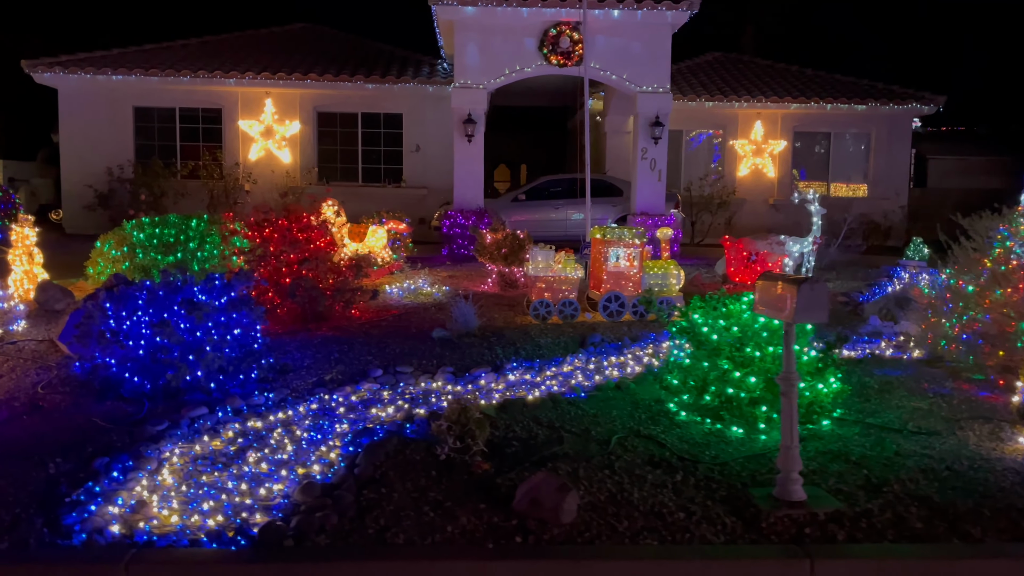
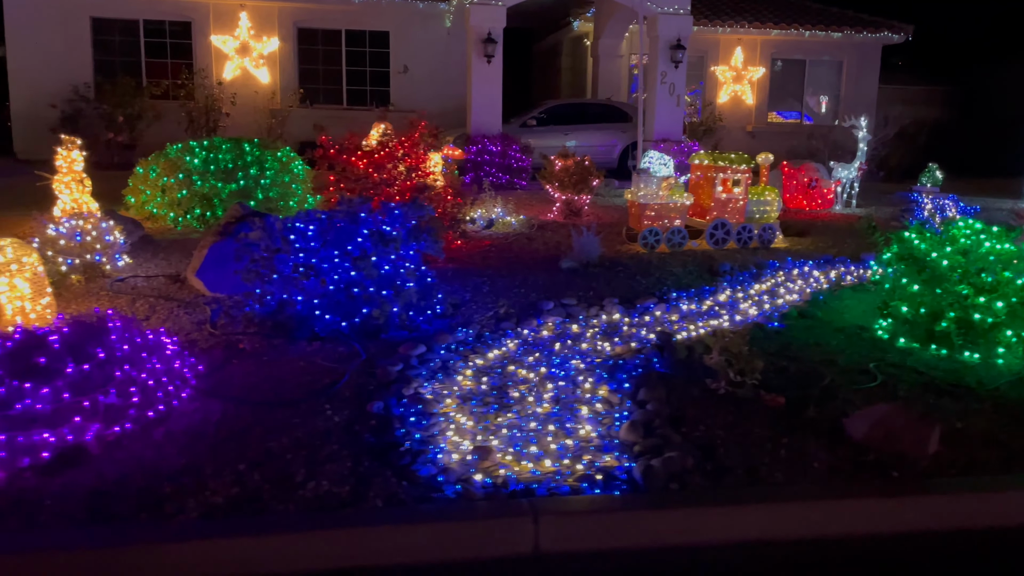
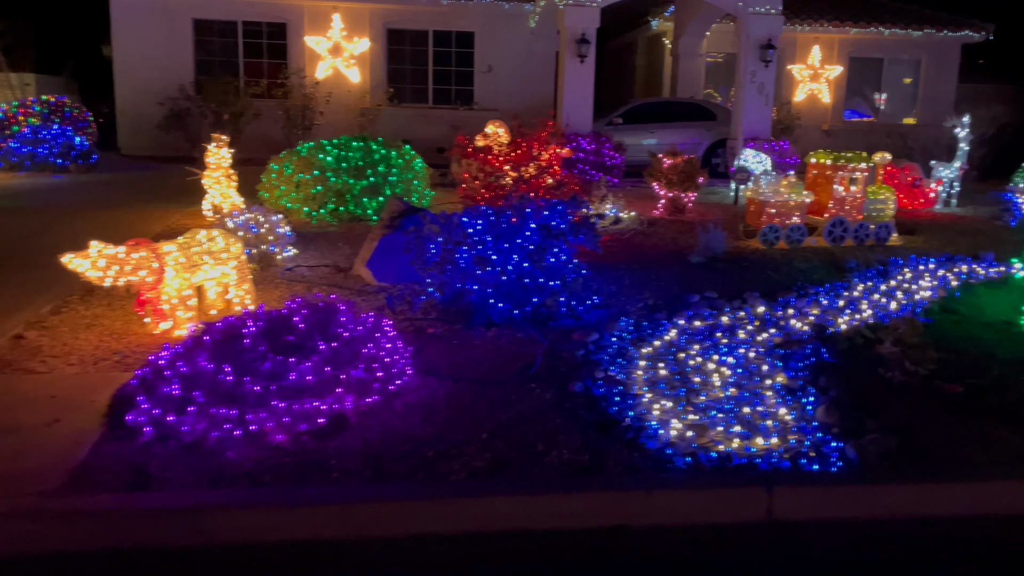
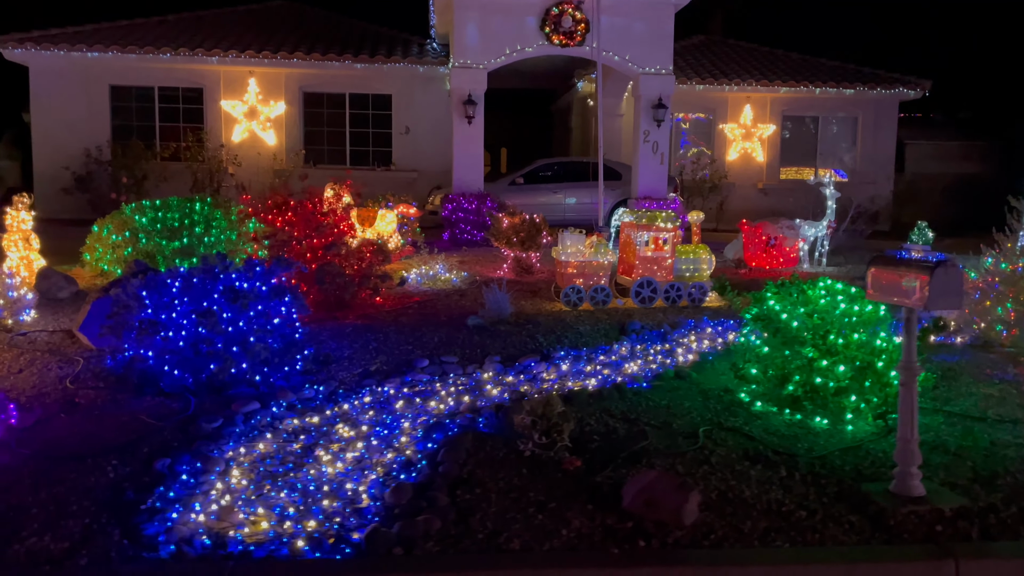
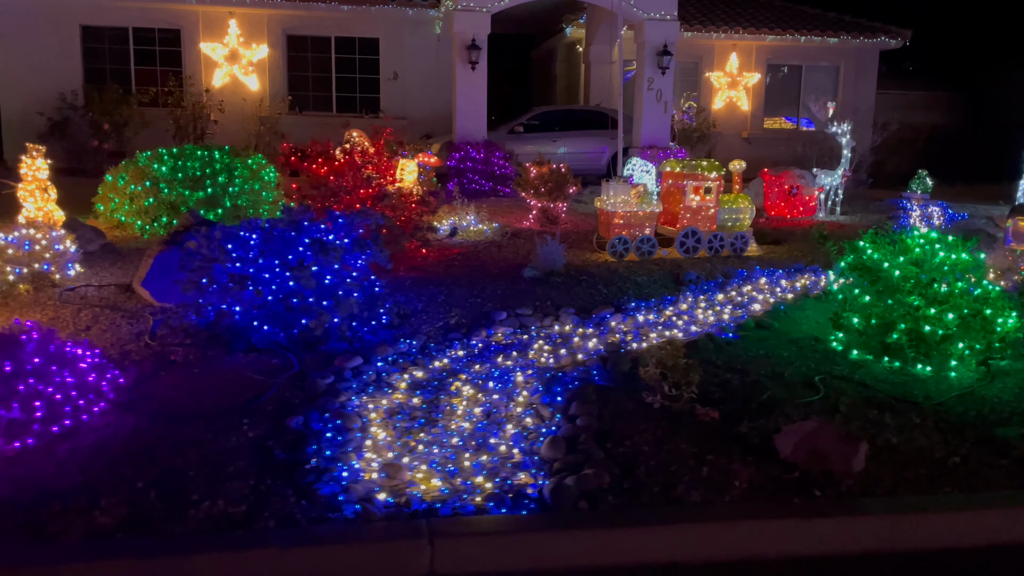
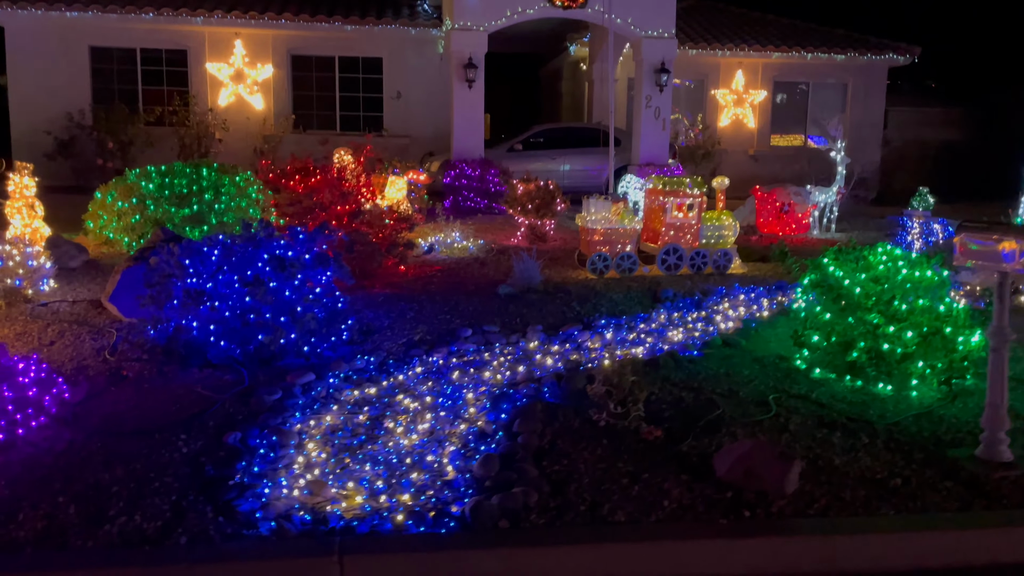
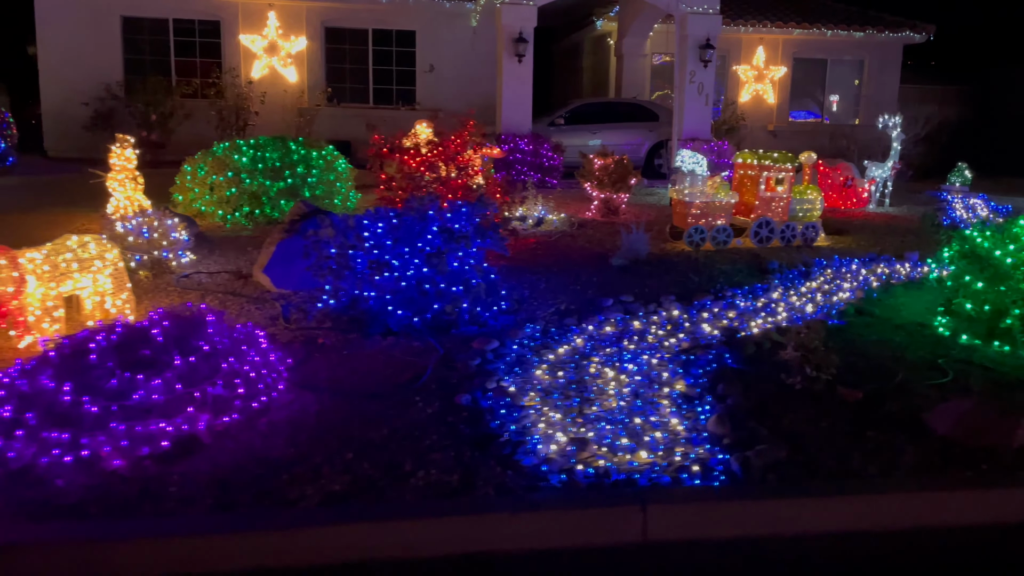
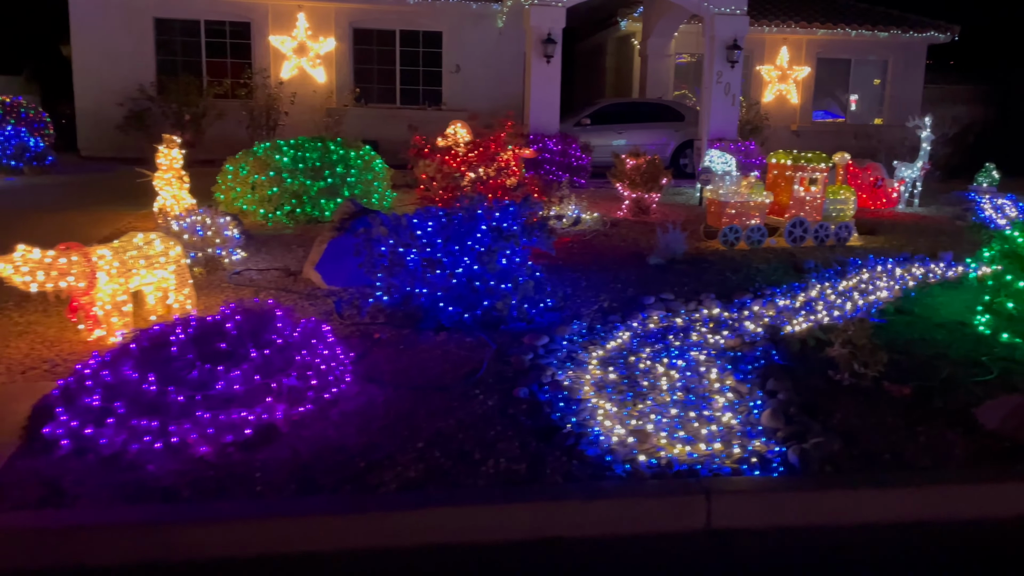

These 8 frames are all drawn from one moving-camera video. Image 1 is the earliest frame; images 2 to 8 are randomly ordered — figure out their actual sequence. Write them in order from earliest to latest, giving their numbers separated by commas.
4, 6, 5, 2, 7, 8, 3
